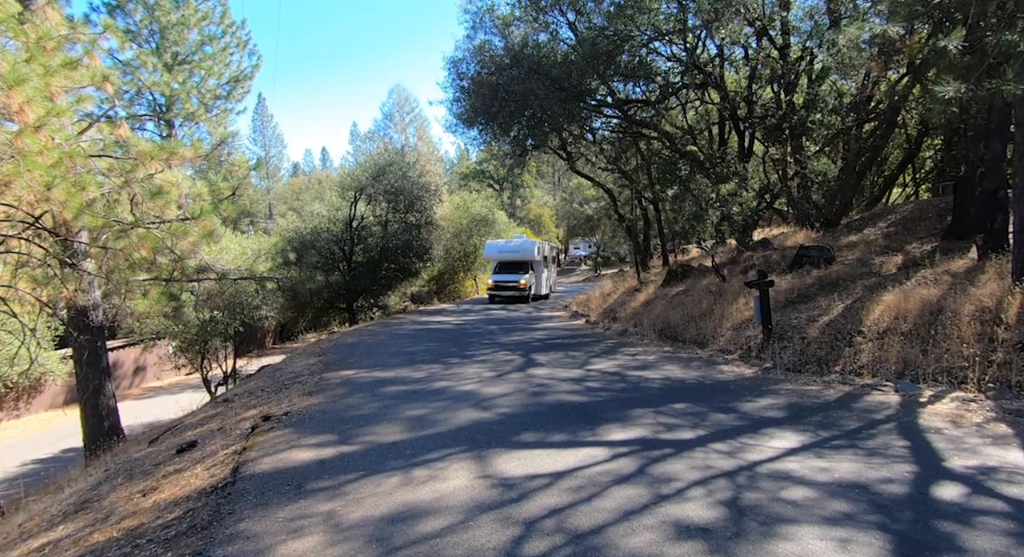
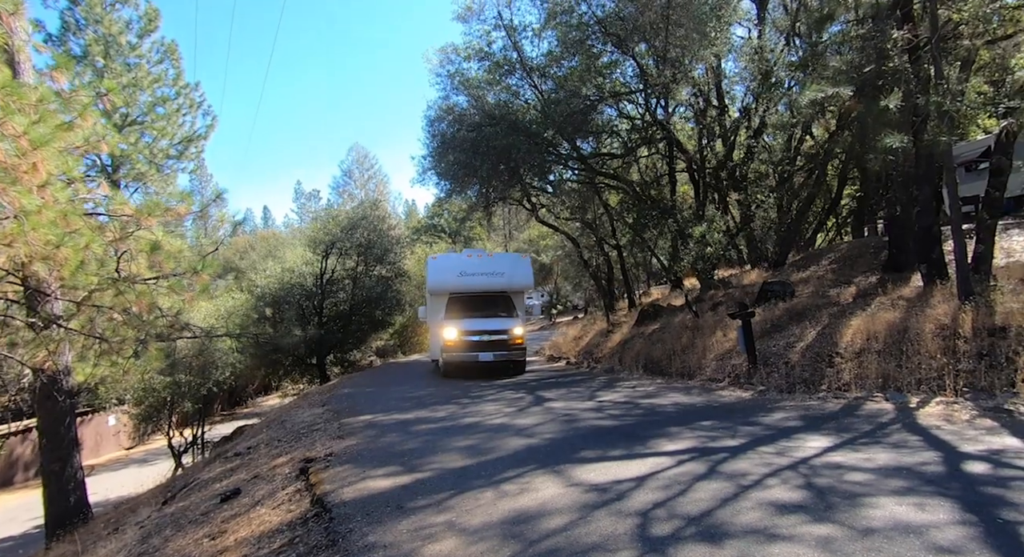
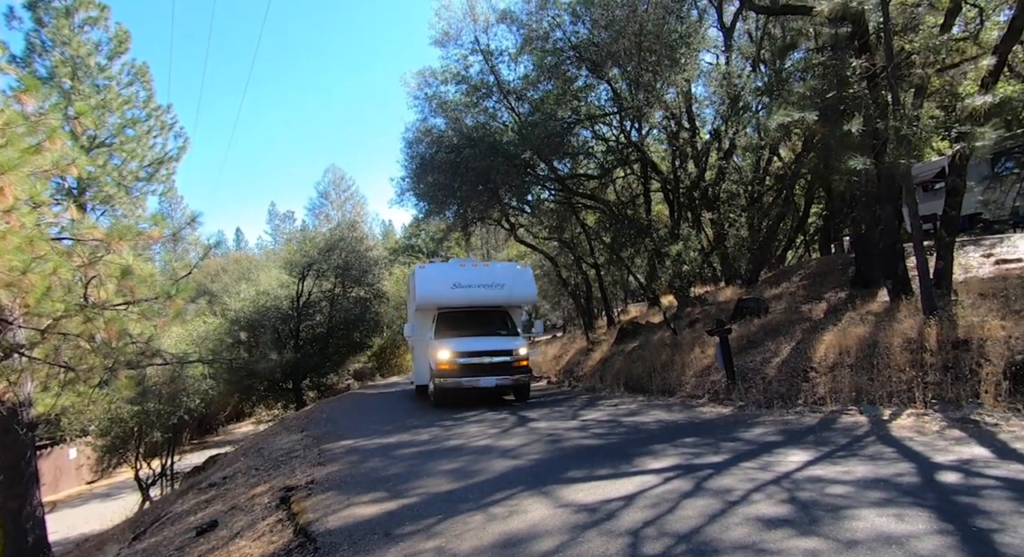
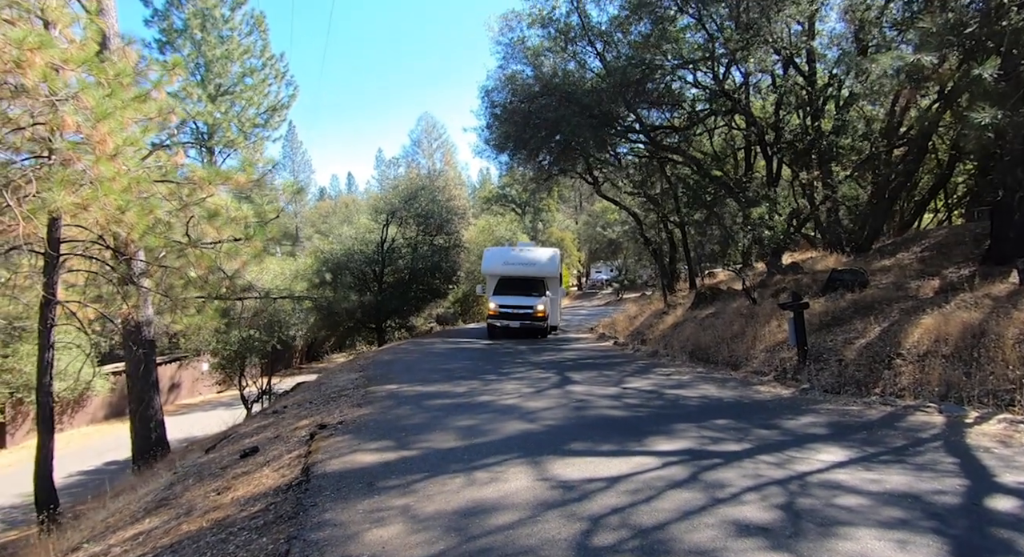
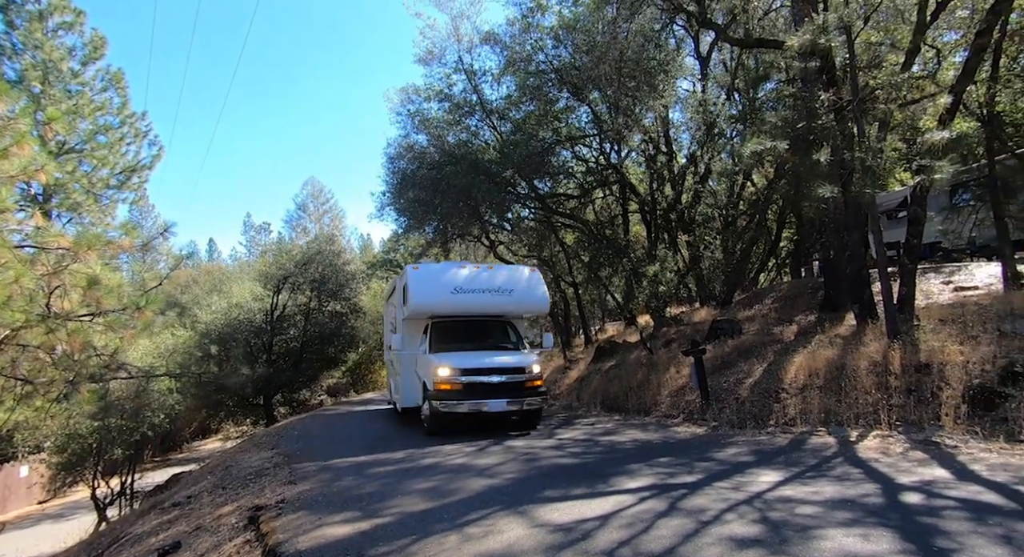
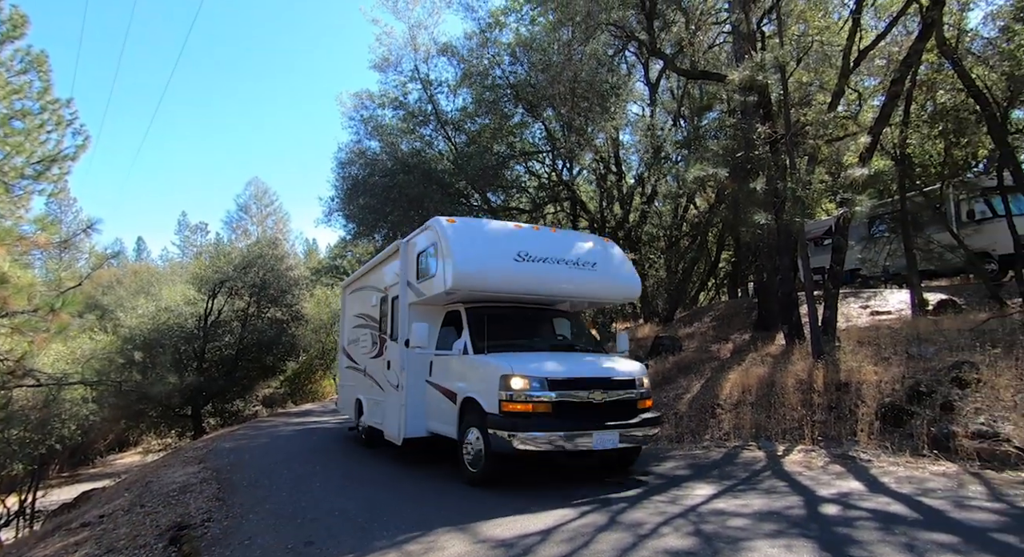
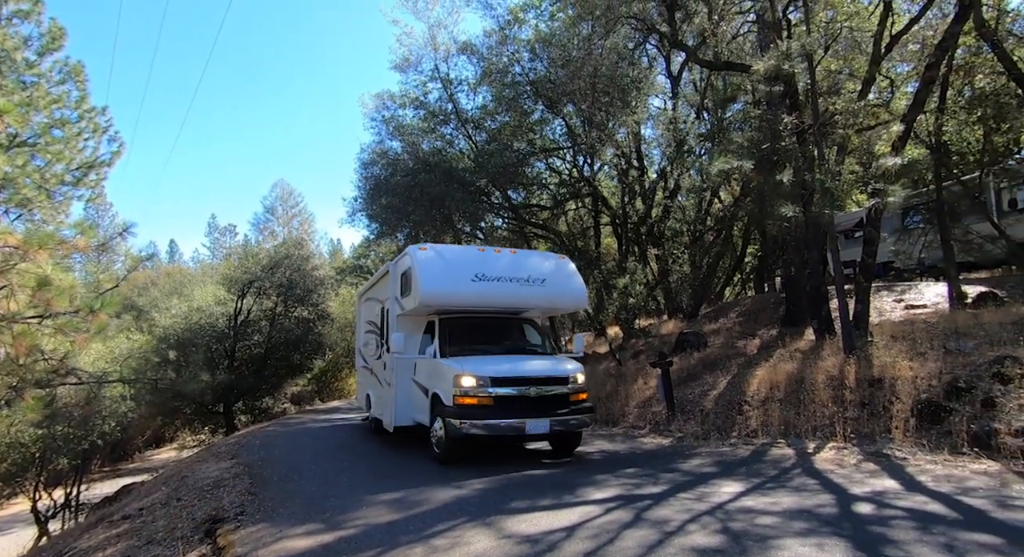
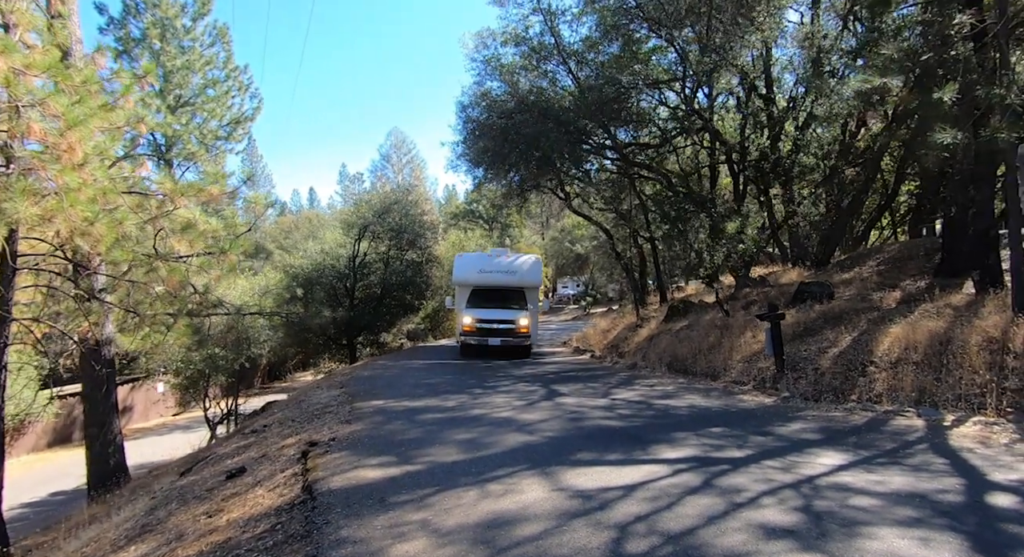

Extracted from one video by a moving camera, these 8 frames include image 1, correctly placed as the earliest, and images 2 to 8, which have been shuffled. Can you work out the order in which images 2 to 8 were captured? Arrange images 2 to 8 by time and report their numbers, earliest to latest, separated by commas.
4, 8, 2, 3, 5, 7, 6
